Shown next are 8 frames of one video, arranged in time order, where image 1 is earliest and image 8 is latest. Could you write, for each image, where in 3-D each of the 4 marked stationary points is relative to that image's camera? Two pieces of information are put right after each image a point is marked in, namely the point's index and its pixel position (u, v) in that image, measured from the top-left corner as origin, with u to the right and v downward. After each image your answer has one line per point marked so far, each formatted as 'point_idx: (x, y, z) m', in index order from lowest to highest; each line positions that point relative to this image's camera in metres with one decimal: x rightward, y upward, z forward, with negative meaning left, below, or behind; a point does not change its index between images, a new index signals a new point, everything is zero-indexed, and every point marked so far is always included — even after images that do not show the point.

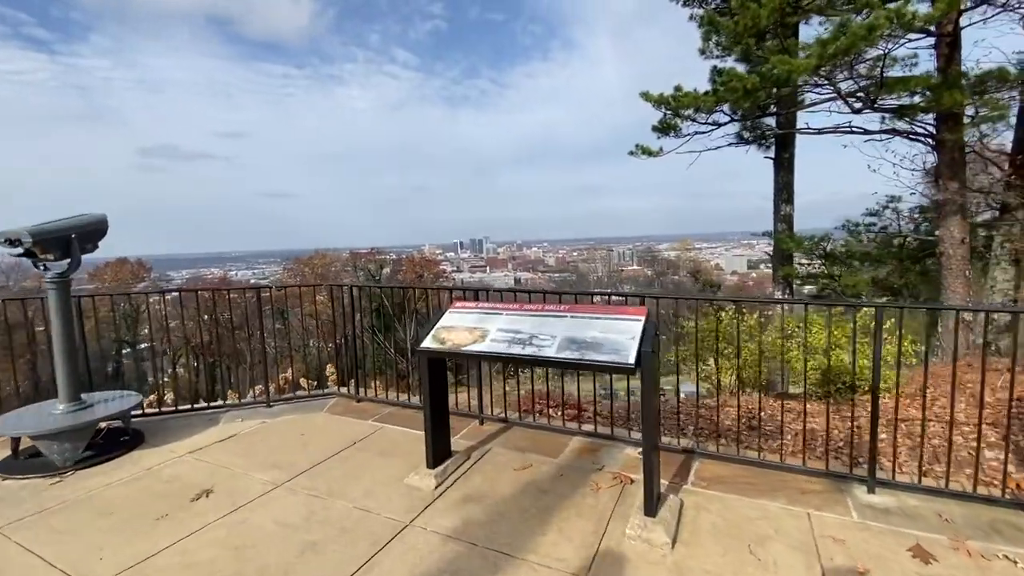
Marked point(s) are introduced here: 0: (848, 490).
0: (+2.0, -1.2, +2.8) m
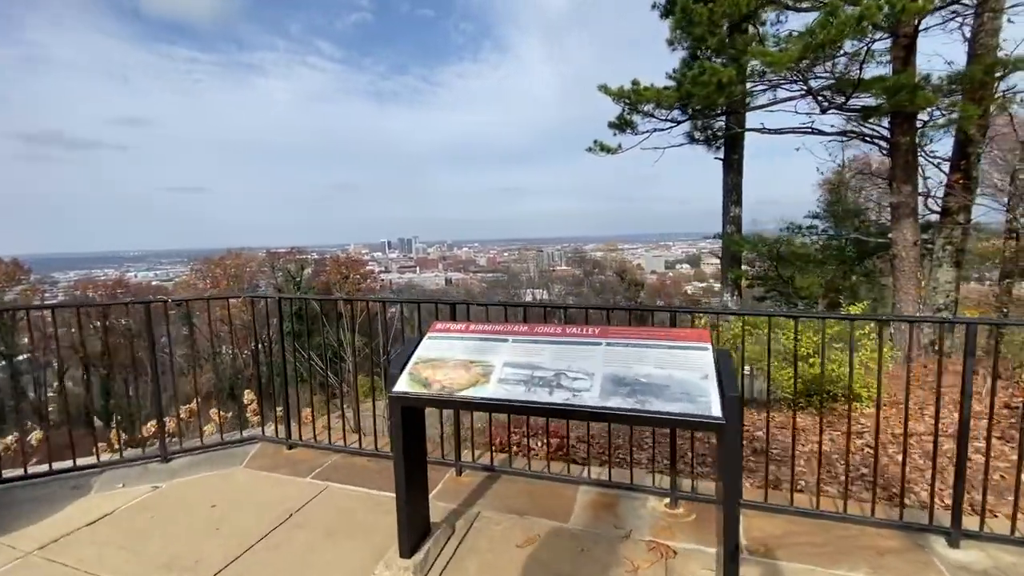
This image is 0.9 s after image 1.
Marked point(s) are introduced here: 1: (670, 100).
0: (+2.0, -1.3, +2.3) m
1: (+2.5, +3.0, +7.5) m
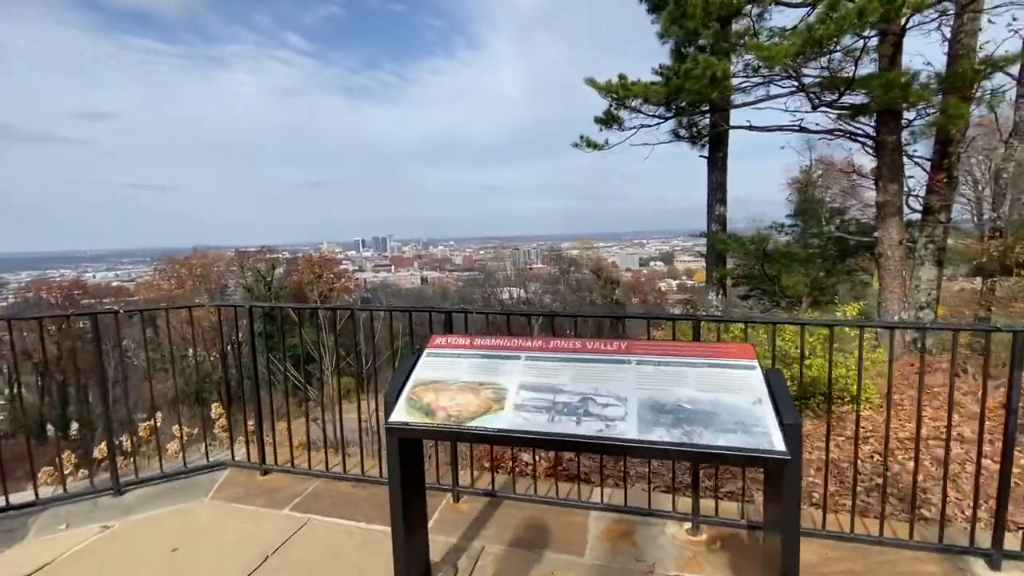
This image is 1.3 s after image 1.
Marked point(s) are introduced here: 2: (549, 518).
0: (+2.1, -1.3, +2.2) m
1: (+2.3, +3.0, +7.3) m
2: (+0.2, -1.2, +2.6) m
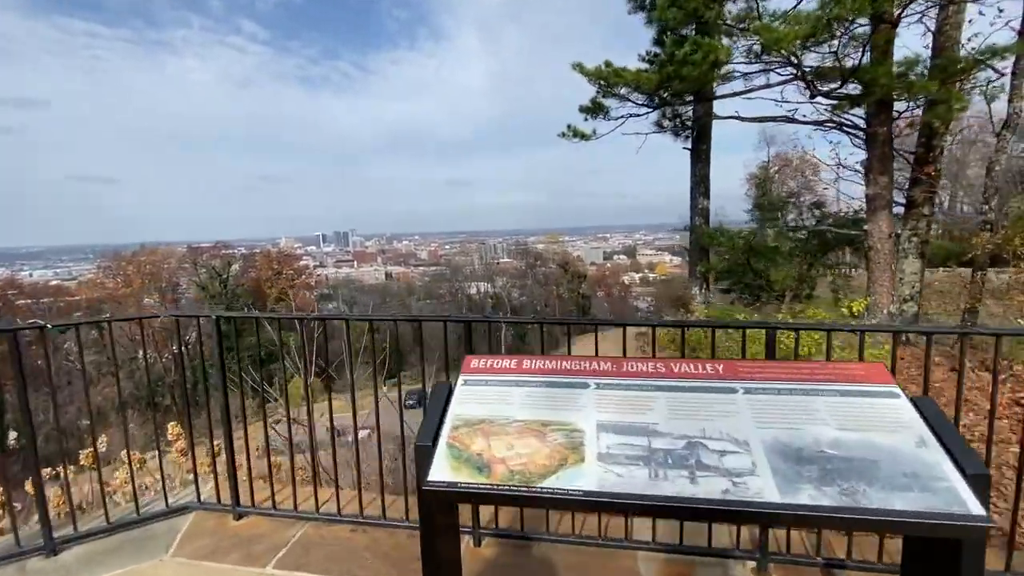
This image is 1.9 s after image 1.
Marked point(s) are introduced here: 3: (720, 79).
0: (+2.3, -1.3, +1.9) m
1: (+2.1, +3.0, +7.0) m
2: (+0.4, -1.2, +2.2) m
3: (+3.0, +3.0, +6.9) m
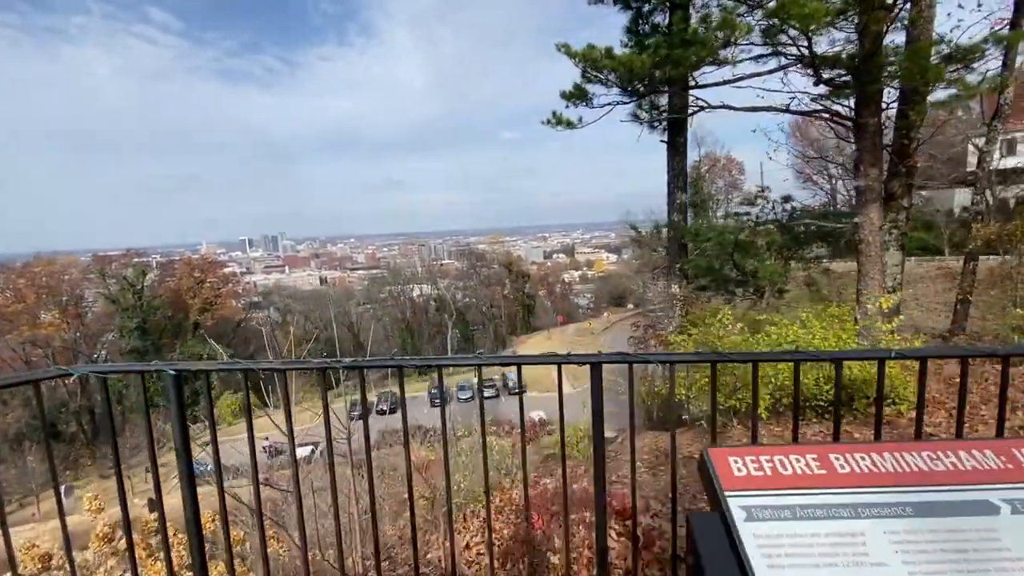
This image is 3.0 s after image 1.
0: (+2.8, -1.3, +1.5) m
1: (+1.8, +3.0, +6.5) m
2: (+0.8, -1.3, +1.5) m
3: (+2.8, +3.0, +6.5) m
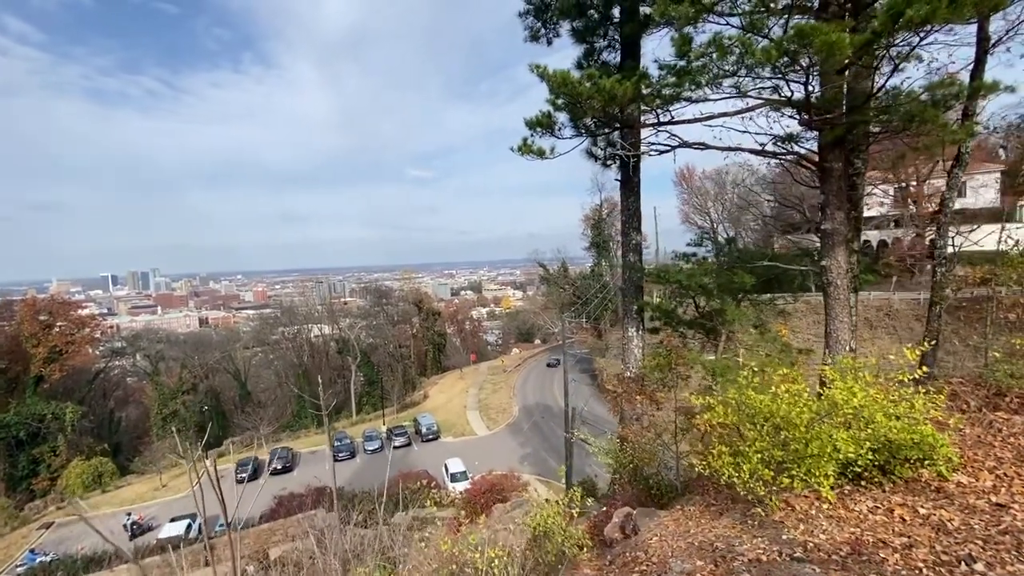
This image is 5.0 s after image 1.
0: (+3.4, -1.5, +0.9) m
1: (+1.4, +2.4, +6.0) m
2: (+1.5, -1.5, +0.6) m
3: (+2.3, +2.4, +6.2) m
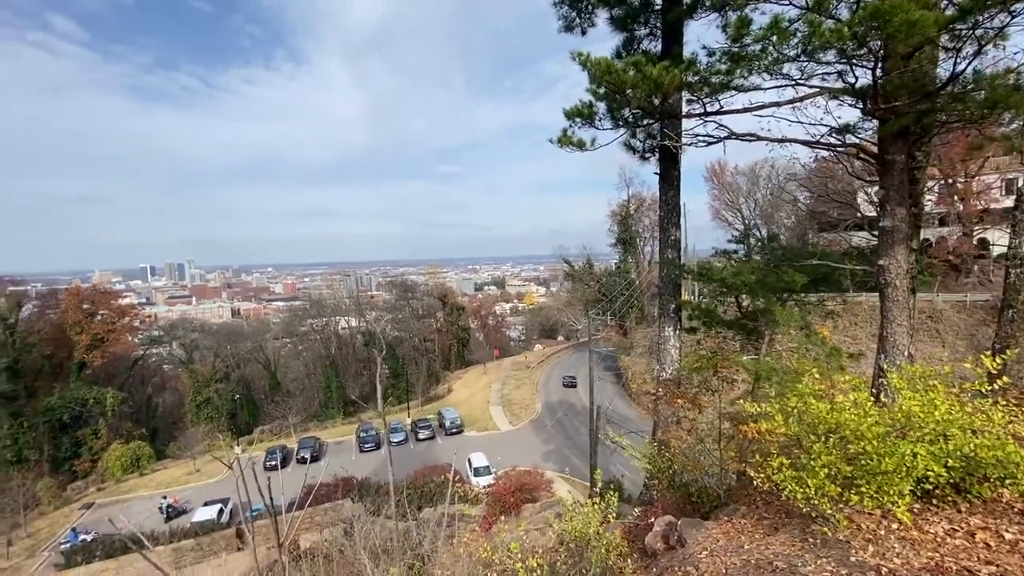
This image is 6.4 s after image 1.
0: (+3.6, -1.5, +0.6) m
1: (+1.9, +2.4, +5.7) m
2: (+1.7, -1.5, +0.3) m
3: (+2.8, +2.4, +5.8) m
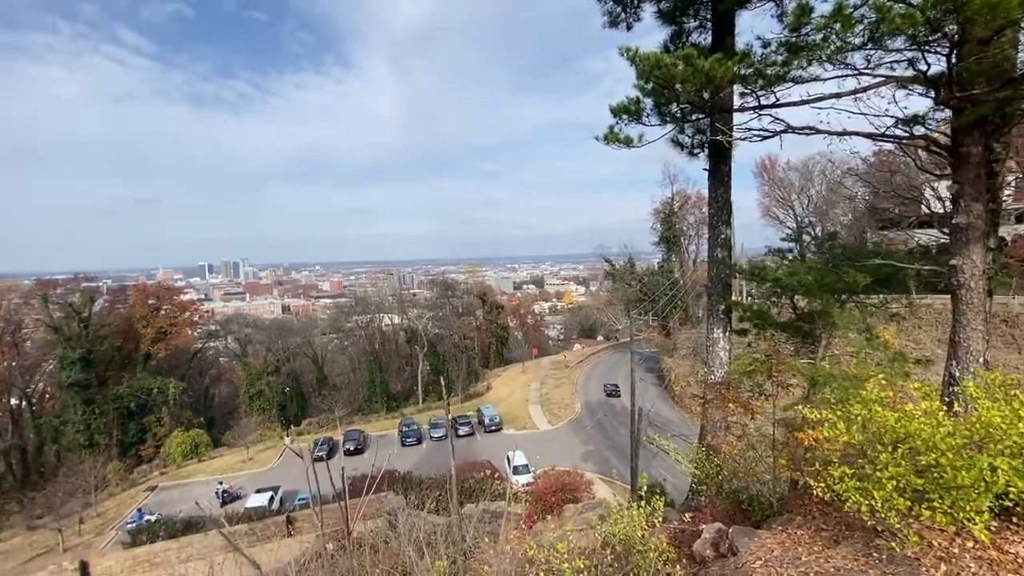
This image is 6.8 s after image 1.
0: (+3.7, -1.5, +0.3) m
1: (+2.4, +2.4, +5.6) m
2: (+1.7, -1.5, +0.2) m
3: (+3.4, +2.4, +5.6) m
